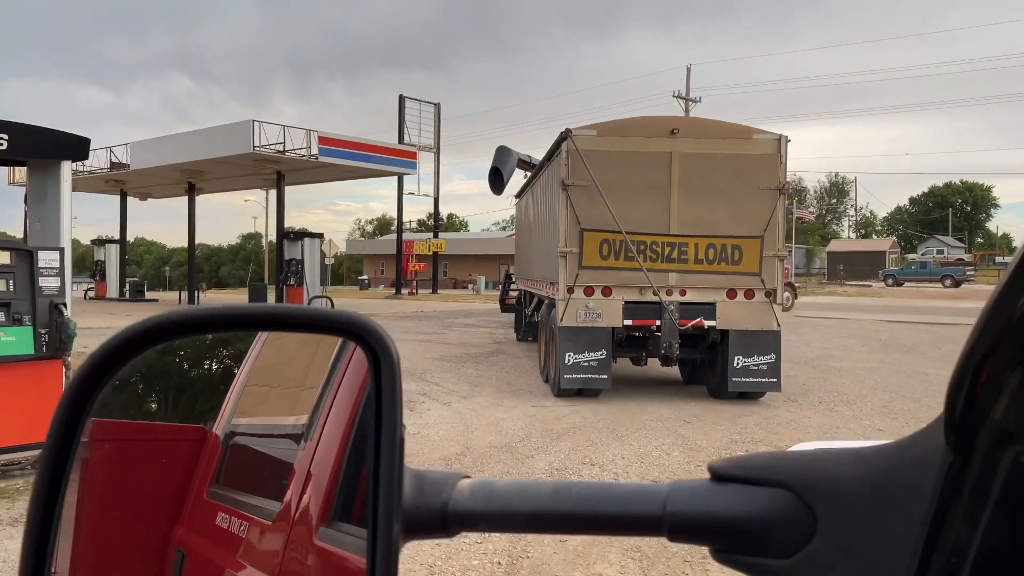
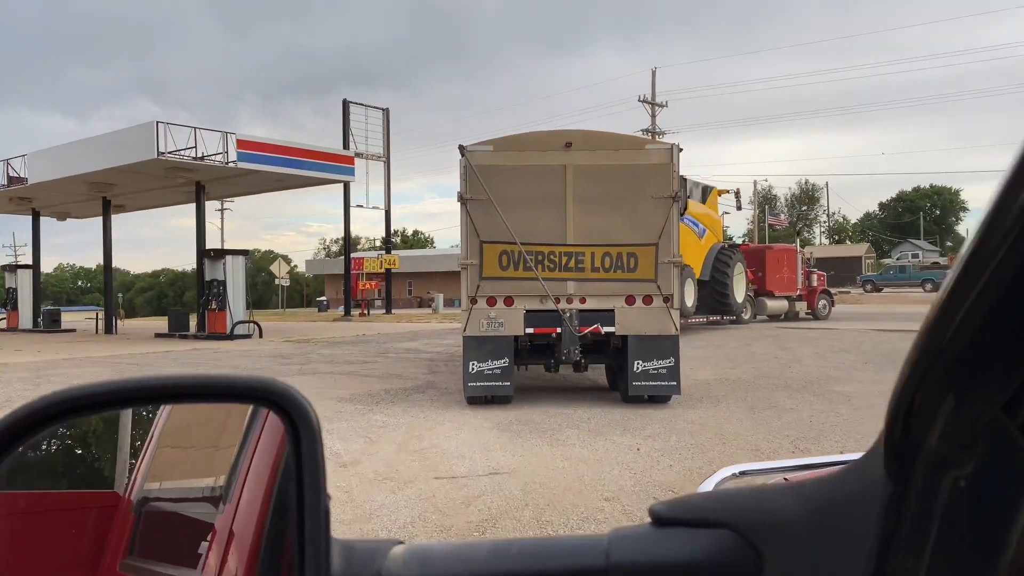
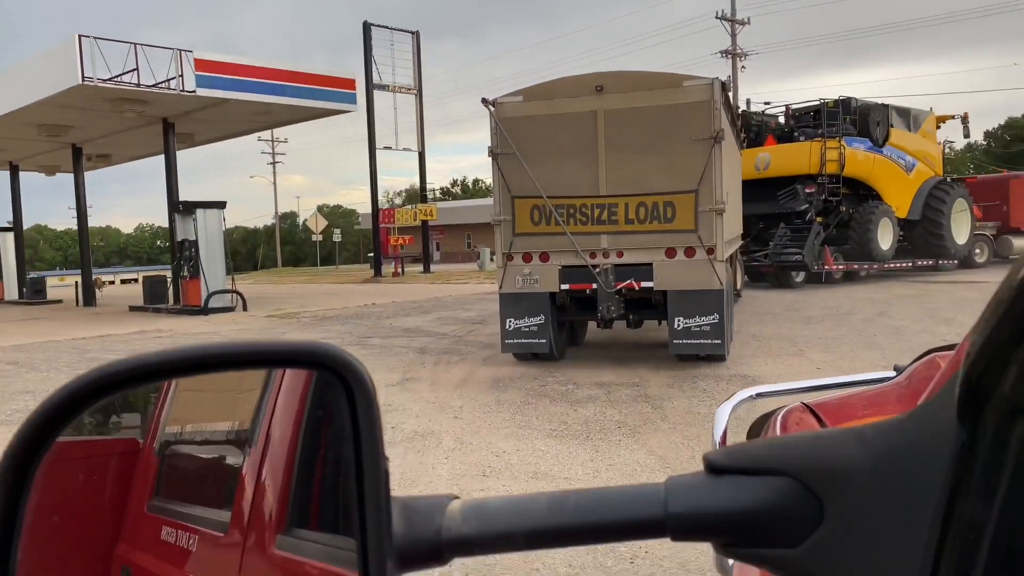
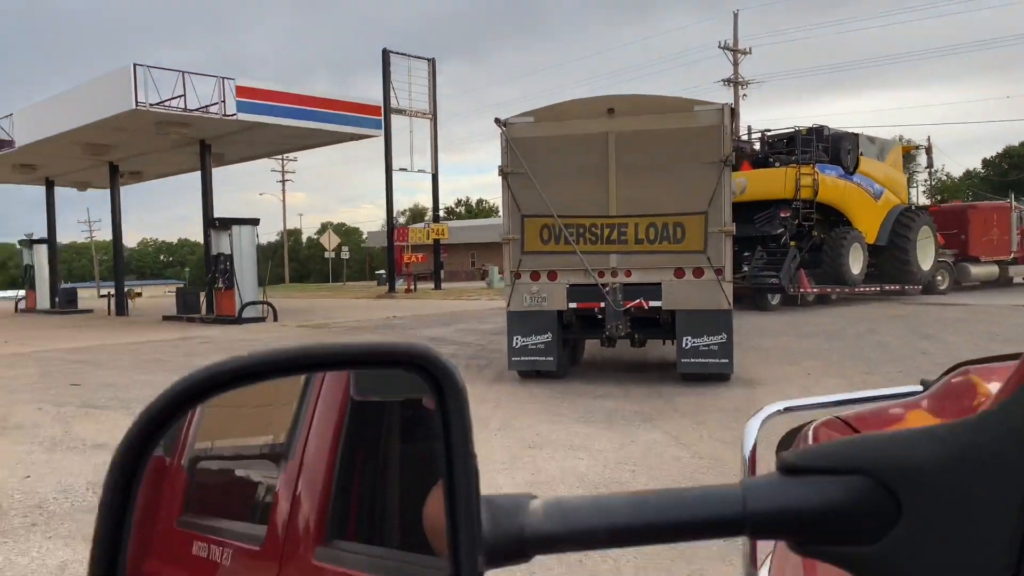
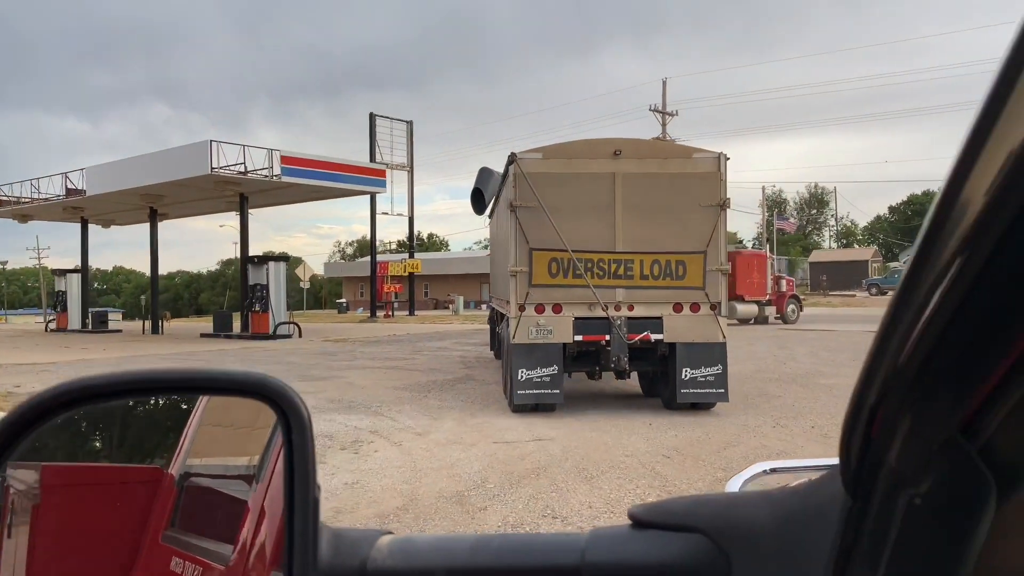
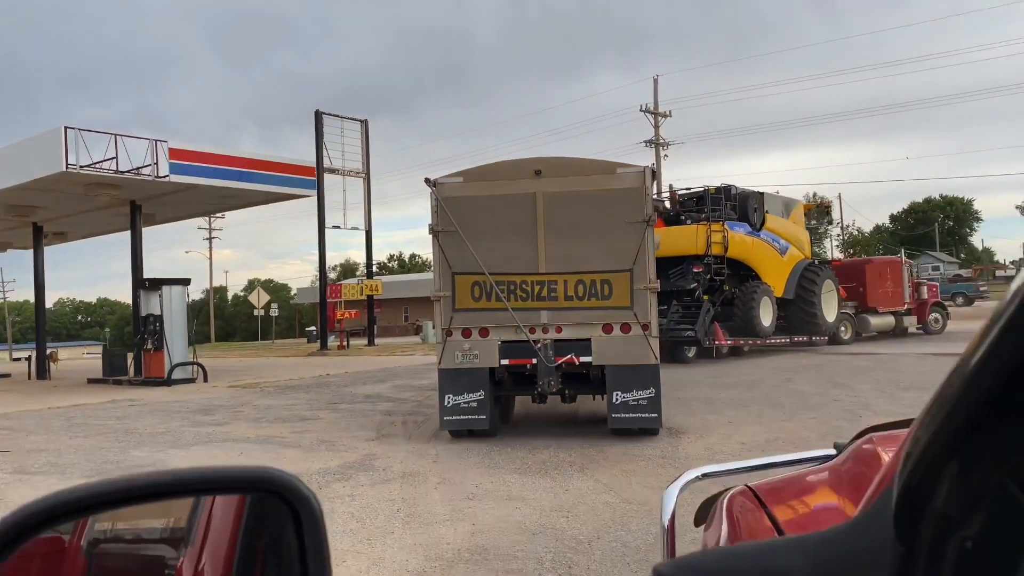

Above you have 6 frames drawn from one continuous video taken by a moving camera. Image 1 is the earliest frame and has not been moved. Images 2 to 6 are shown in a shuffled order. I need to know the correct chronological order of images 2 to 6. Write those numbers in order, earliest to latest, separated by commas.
5, 2, 6, 4, 3
